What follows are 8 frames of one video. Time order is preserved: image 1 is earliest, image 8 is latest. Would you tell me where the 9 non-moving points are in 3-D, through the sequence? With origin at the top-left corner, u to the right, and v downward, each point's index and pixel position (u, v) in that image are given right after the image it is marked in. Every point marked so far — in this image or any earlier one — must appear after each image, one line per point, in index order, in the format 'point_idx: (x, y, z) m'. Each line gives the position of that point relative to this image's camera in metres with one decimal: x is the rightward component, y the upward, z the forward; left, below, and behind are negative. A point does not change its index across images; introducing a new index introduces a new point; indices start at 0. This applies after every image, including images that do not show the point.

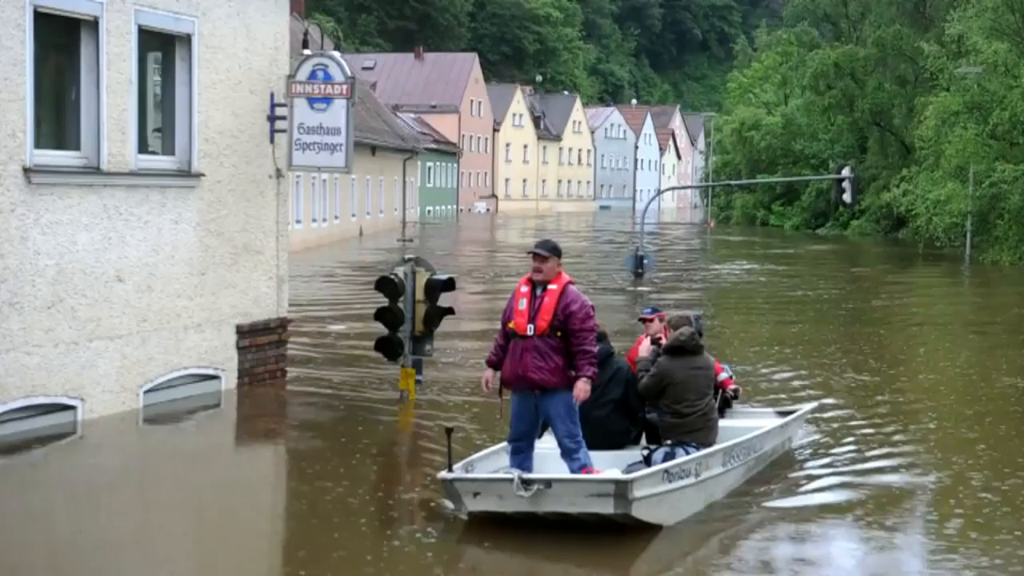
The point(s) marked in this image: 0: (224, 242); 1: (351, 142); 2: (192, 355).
0: (-2.7, +0.4, +10.7) m
1: (-1.5, +1.2, +10.2) m
2: (-2.9, -0.6, +10.5) m
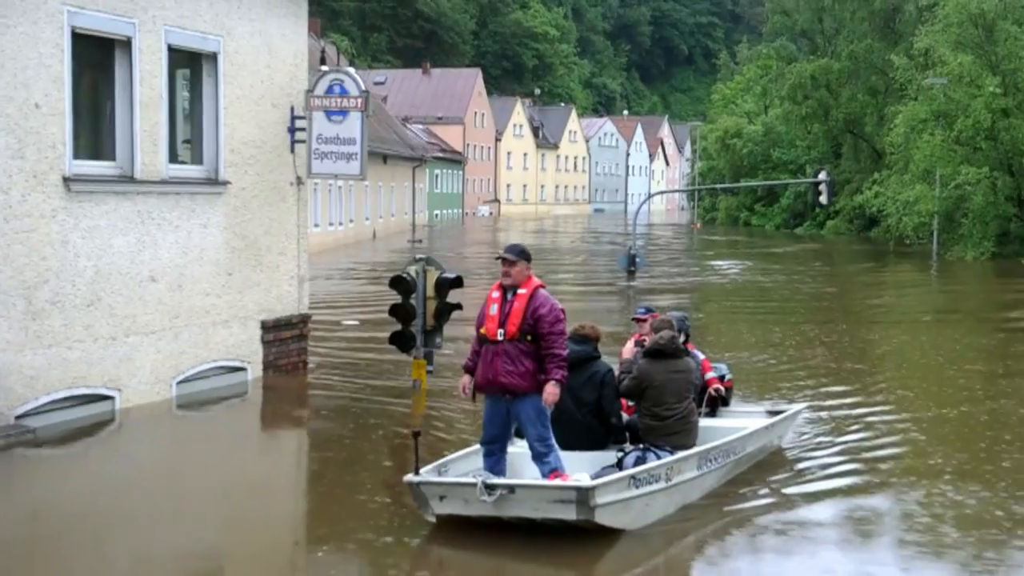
0: (-2.6, +0.4, +11.5) m
1: (-1.4, +1.3, +10.9) m
2: (-2.8, -0.6, +11.3) m
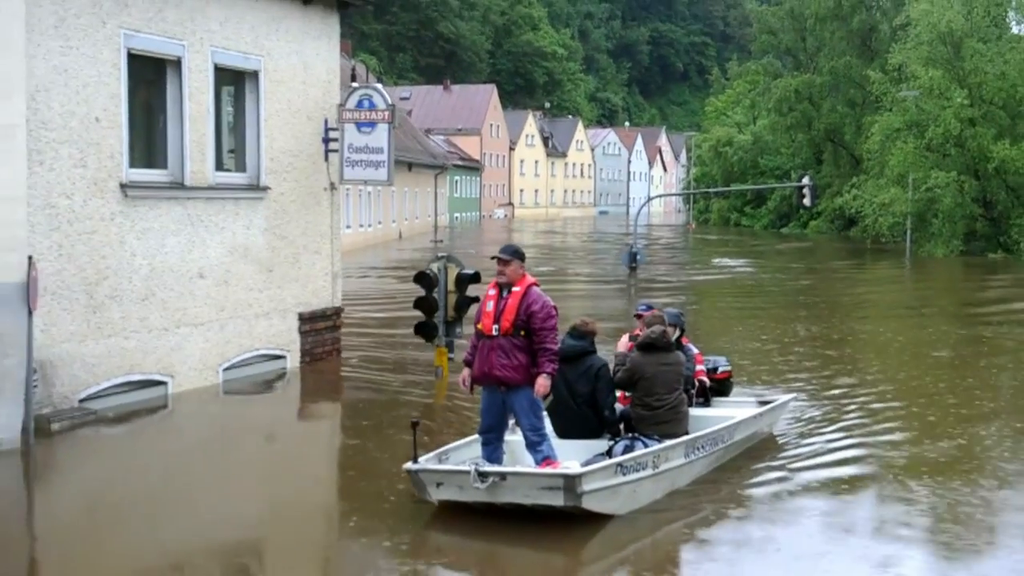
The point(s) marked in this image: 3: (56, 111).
0: (-2.5, +0.5, +12.5) m
1: (-1.3, +1.3, +11.9) m
2: (-2.7, -0.5, +12.3) m
3: (-3.9, +1.5, +9.7) m
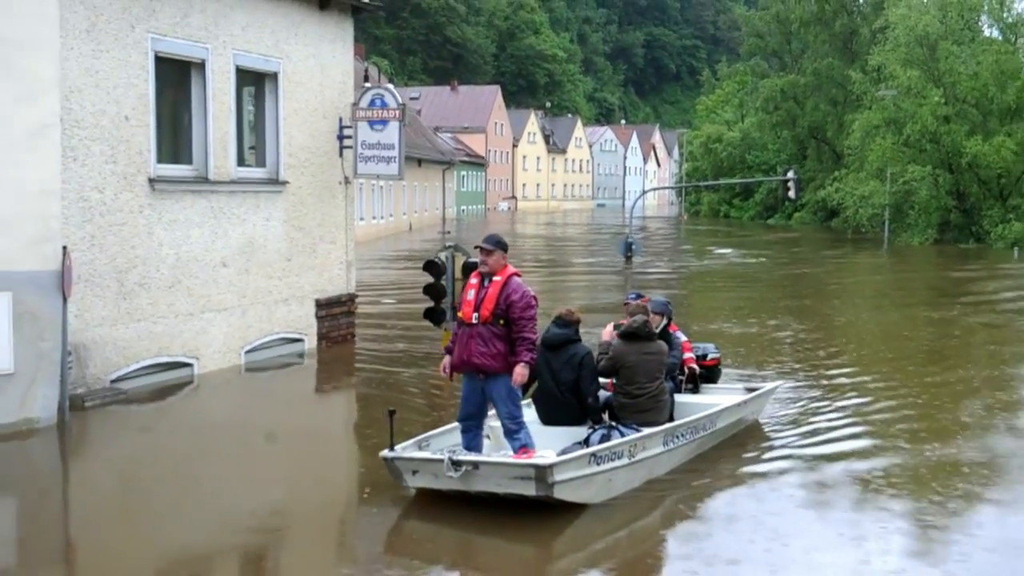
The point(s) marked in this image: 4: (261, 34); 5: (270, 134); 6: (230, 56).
0: (-2.4, +0.6, +13.2) m
1: (-1.2, +1.5, +12.6) m
2: (-2.6, -0.4, +13.0) m
3: (-3.9, +1.6, +10.4) m
4: (-2.7, +2.7, +12.3) m
5: (-2.7, +1.7, +12.6) m
6: (-2.9, +2.4, +11.9) m
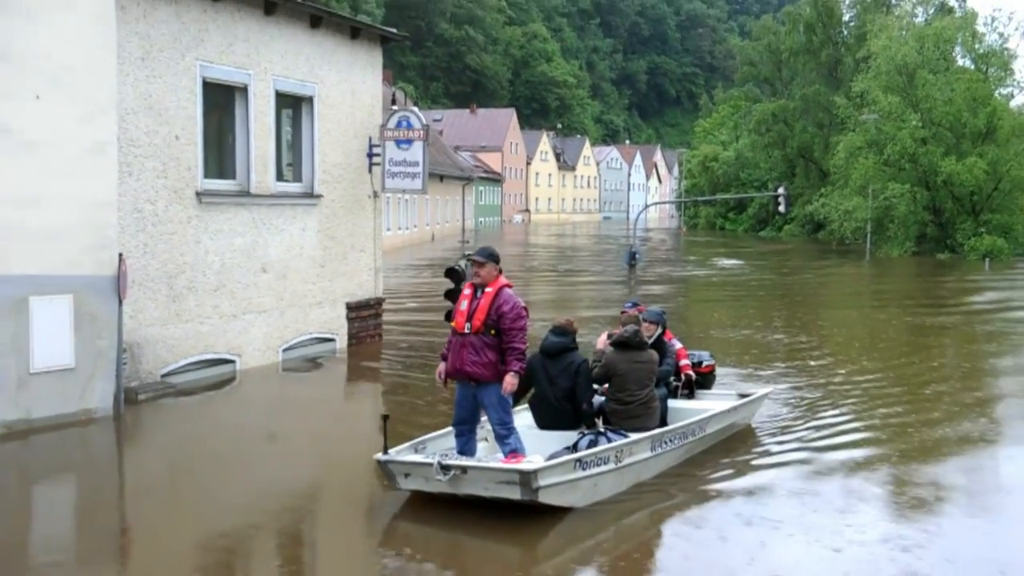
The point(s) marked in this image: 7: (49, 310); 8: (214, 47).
0: (-2.2, +0.6, +14.2) m
1: (-1.0, +1.4, +13.7) m
2: (-2.4, -0.4, +14.1) m
3: (-3.7, +1.6, +11.5) m
4: (-2.5, +2.7, +13.4) m
5: (-2.5, +1.6, +13.7) m
6: (-2.8, +2.4, +13.0) m
7: (-4.3, -0.2, +10.4) m
8: (-3.2, +2.6, +12.3) m
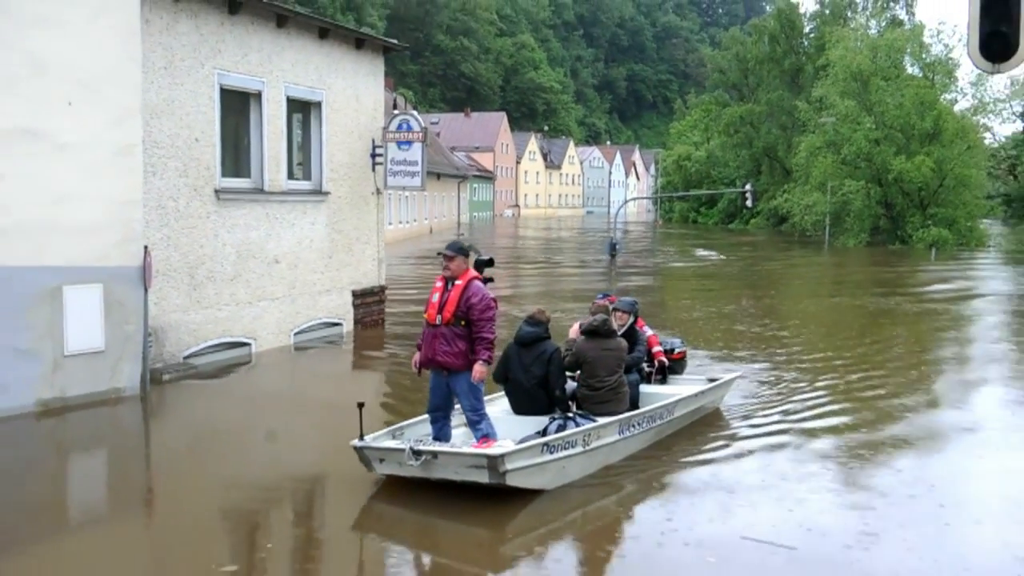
0: (-2.3, +0.7, +15.3) m
1: (-1.1, +1.6, +14.8) m
2: (-2.5, -0.3, +15.2) m
3: (-3.8, +1.7, +12.6) m
4: (-2.6, +2.8, +14.5) m
5: (-2.6, +1.8, +14.8) m
6: (-2.9, +2.5, +14.1) m
7: (-4.4, -0.1, +11.5) m
8: (-3.3, +2.7, +13.4) m
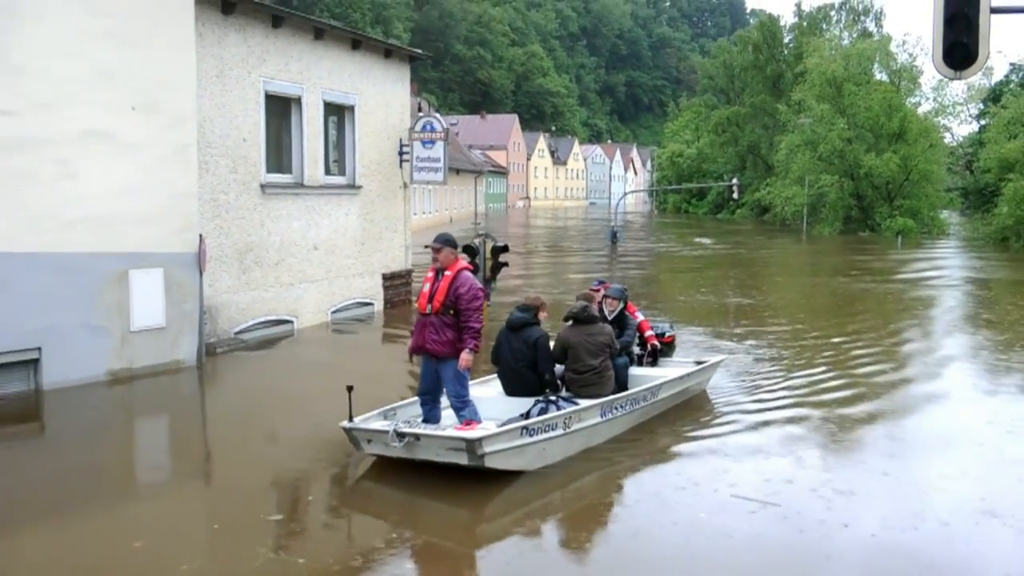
0: (-2.1, +1.0, +17.0) m
1: (-0.9, +1.8, +16.4) m
2: (-2.3, 0.0, +16.9) m
3: (-3.7, +1.9, +14.3) m
4: (-2.4, +3.1, +16.1) m
5: (-2.4, +2.0, +16.4) m
6: (-2.7, +2.7, +15.7) m
7: (-4.3, +0.1, +13.3) m
8: (-3.1, +3.0, +15.0) m
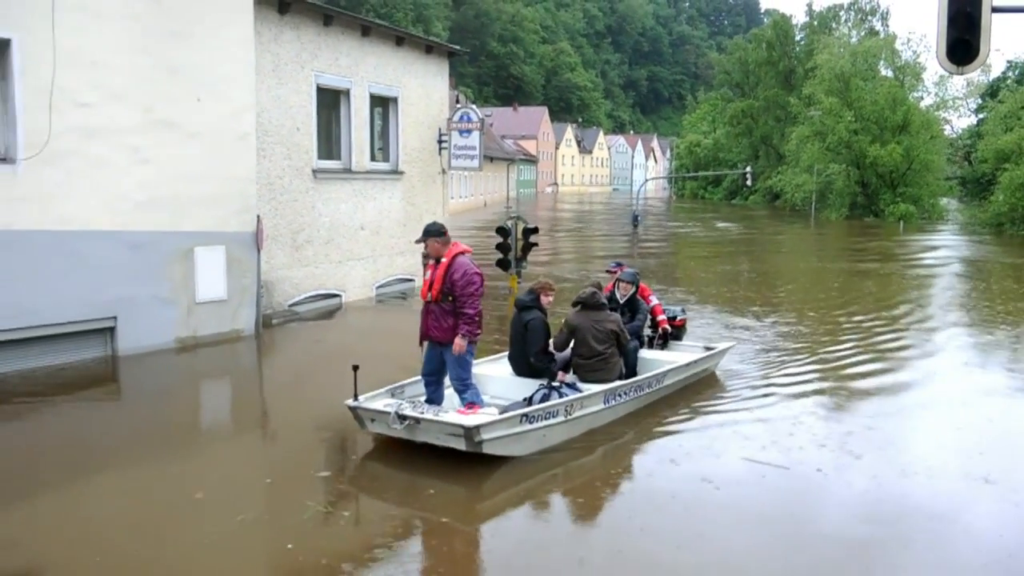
0: (-1.5, +1.4, +18.3) m
1: (-0.4, +2.2, +17.6) m
2: (-1.8, +0.4, +18.2) m
3: (-3.3, +2.2, +15.7) m
4: (-1.9, +3.4, +17.4) m
5: (-1.8, +2.4, +17.7) m
6: (-2.2, +3.1, +17.0) m
7: (-3.9, +0.4, +14.7) m
8: (-2.7, +3.3, +16.3) m
